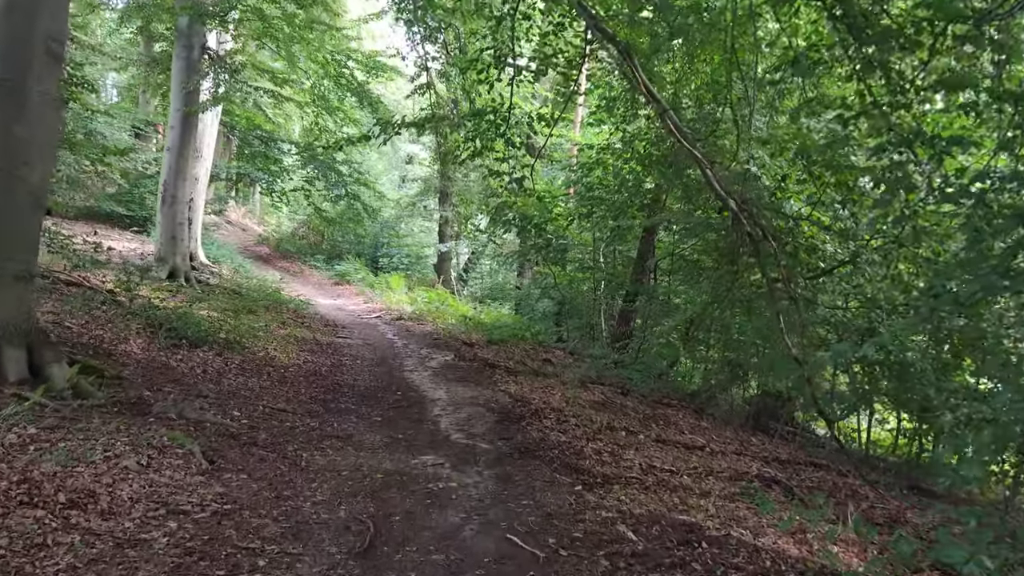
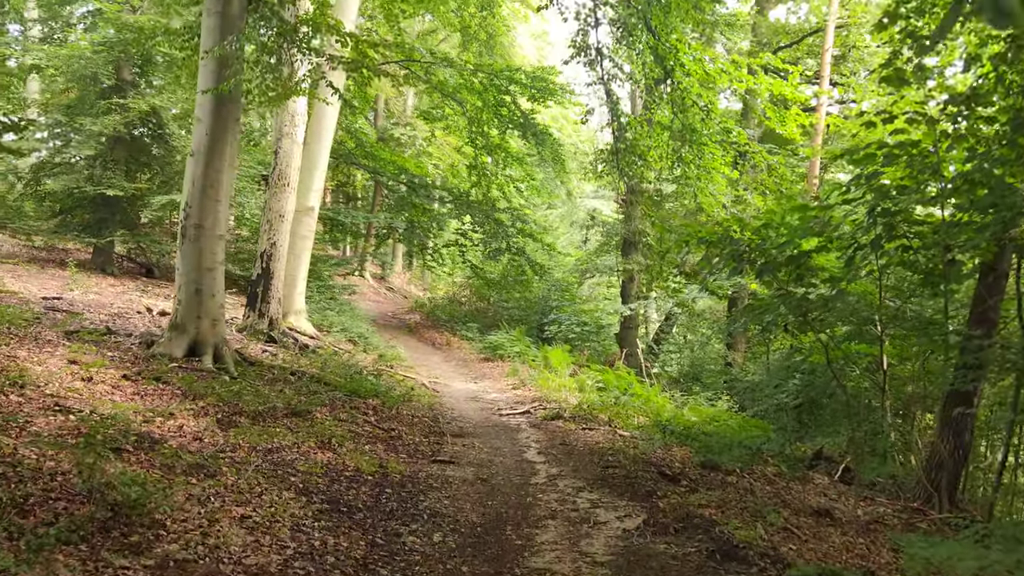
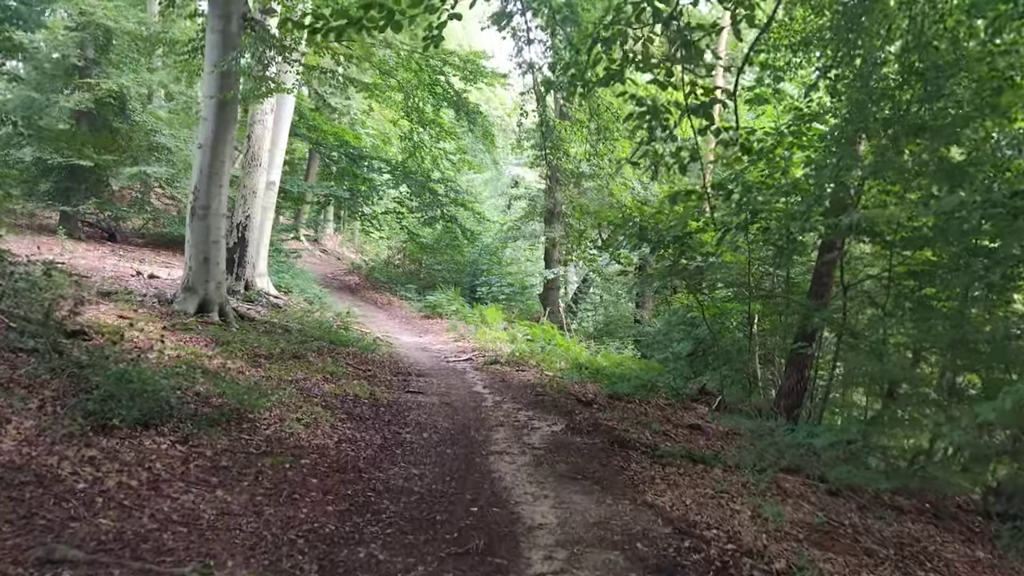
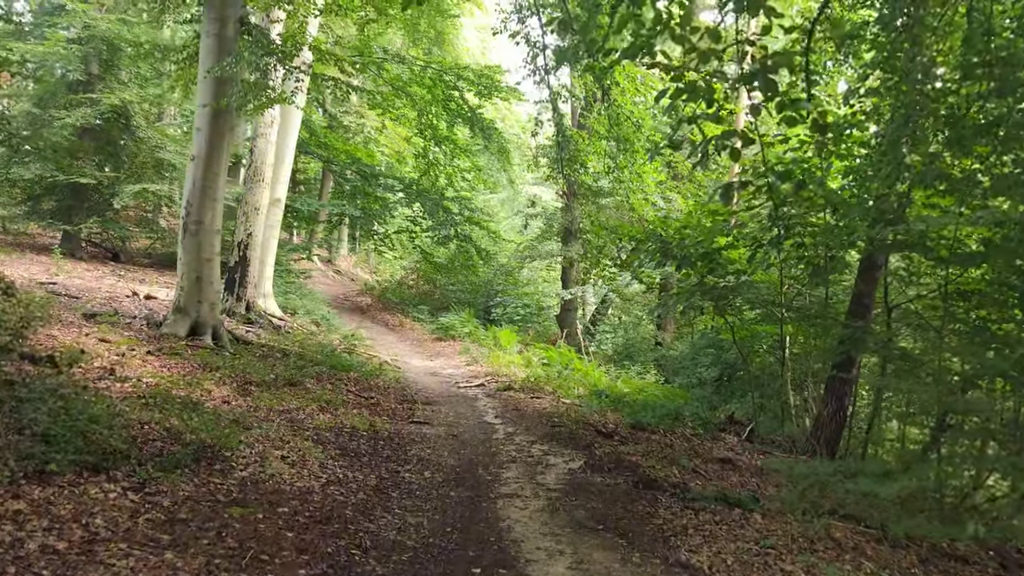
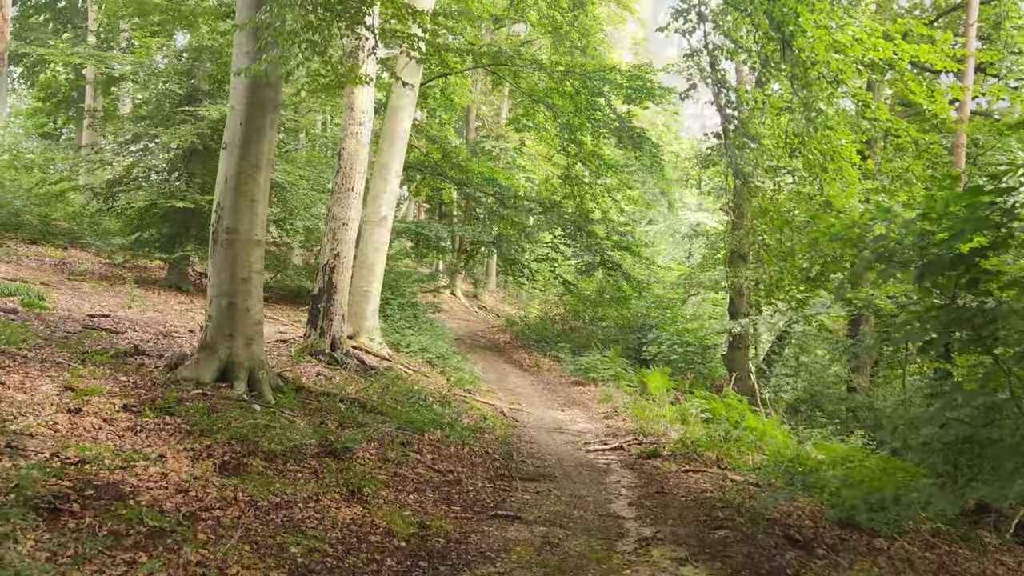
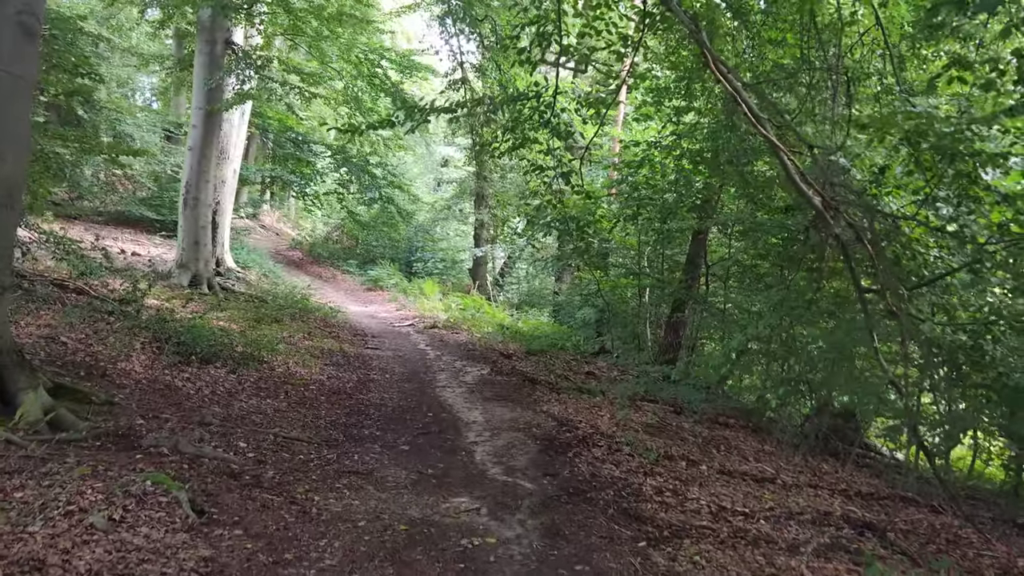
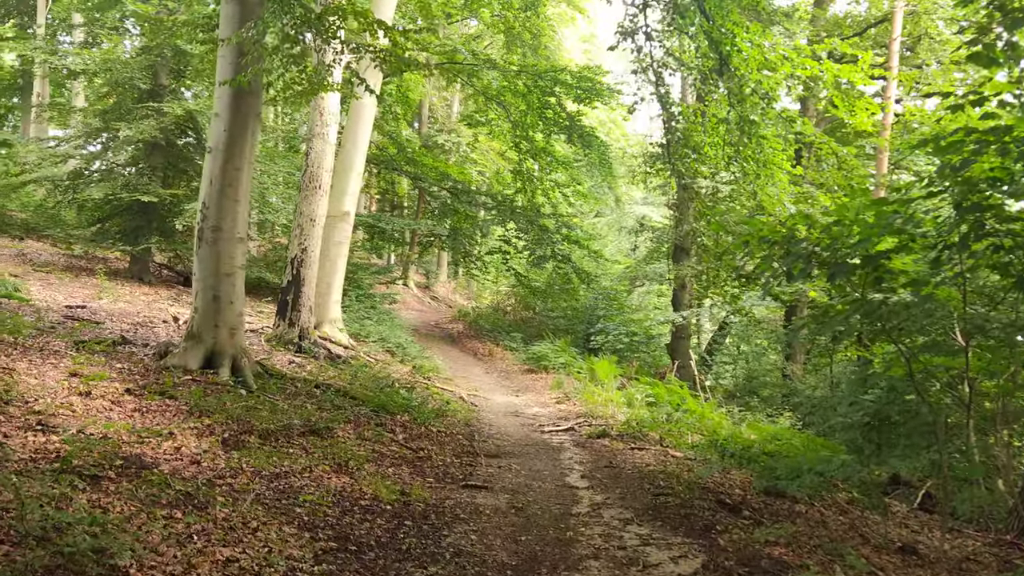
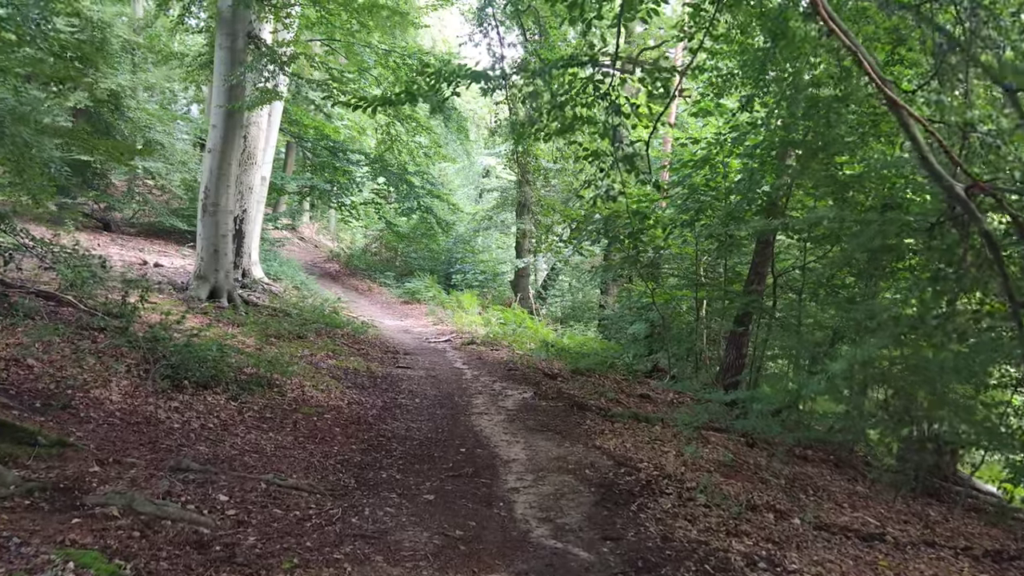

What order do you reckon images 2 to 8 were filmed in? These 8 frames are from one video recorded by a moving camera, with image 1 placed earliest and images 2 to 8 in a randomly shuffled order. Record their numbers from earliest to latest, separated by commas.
6, 8, 3, 4, 2, 7, 5
